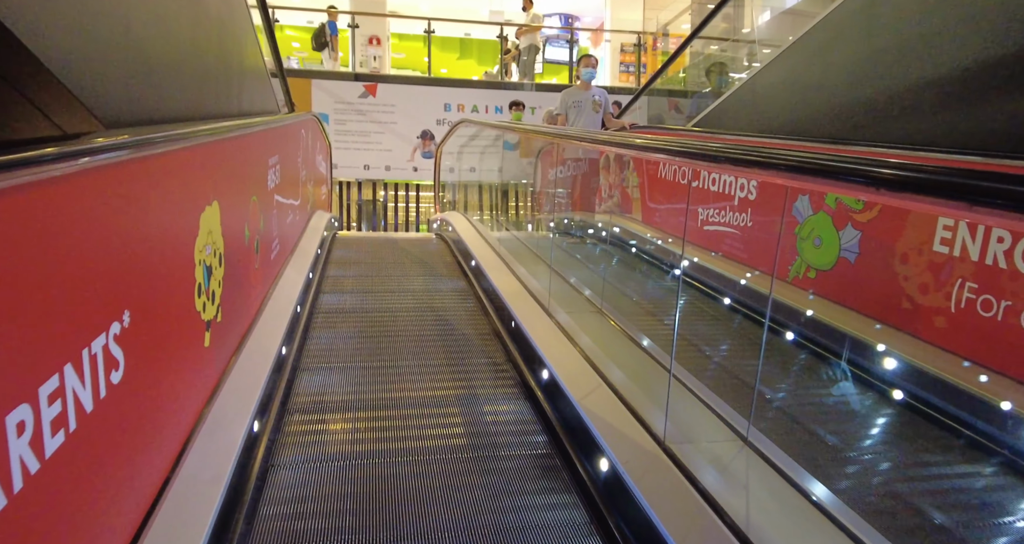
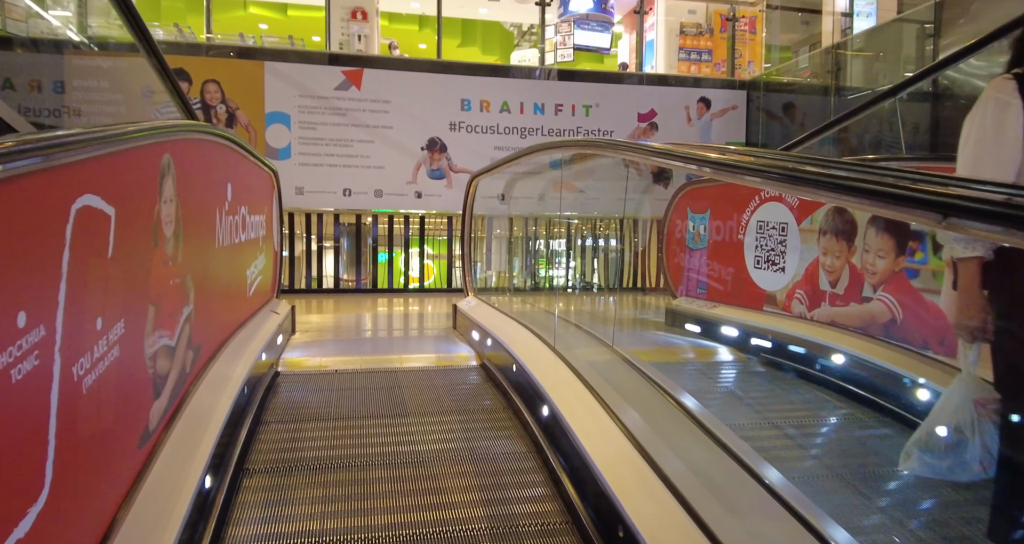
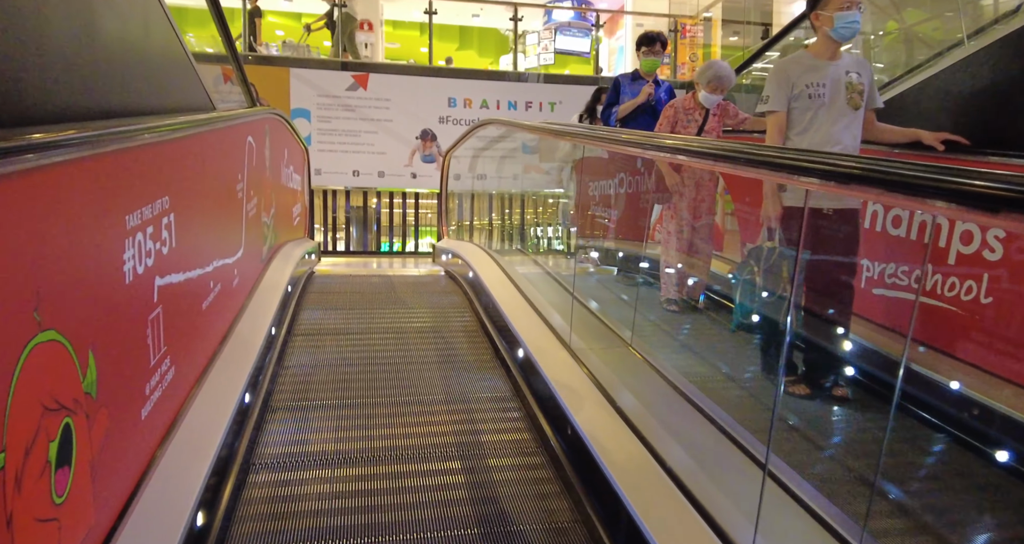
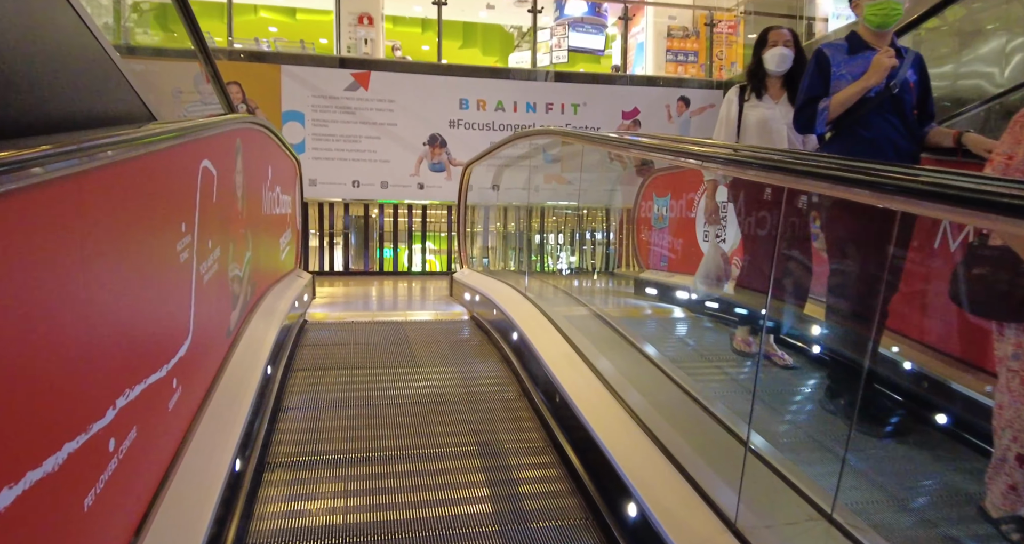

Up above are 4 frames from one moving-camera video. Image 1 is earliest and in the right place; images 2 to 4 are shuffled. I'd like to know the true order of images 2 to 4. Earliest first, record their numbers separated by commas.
3, 4, 2
